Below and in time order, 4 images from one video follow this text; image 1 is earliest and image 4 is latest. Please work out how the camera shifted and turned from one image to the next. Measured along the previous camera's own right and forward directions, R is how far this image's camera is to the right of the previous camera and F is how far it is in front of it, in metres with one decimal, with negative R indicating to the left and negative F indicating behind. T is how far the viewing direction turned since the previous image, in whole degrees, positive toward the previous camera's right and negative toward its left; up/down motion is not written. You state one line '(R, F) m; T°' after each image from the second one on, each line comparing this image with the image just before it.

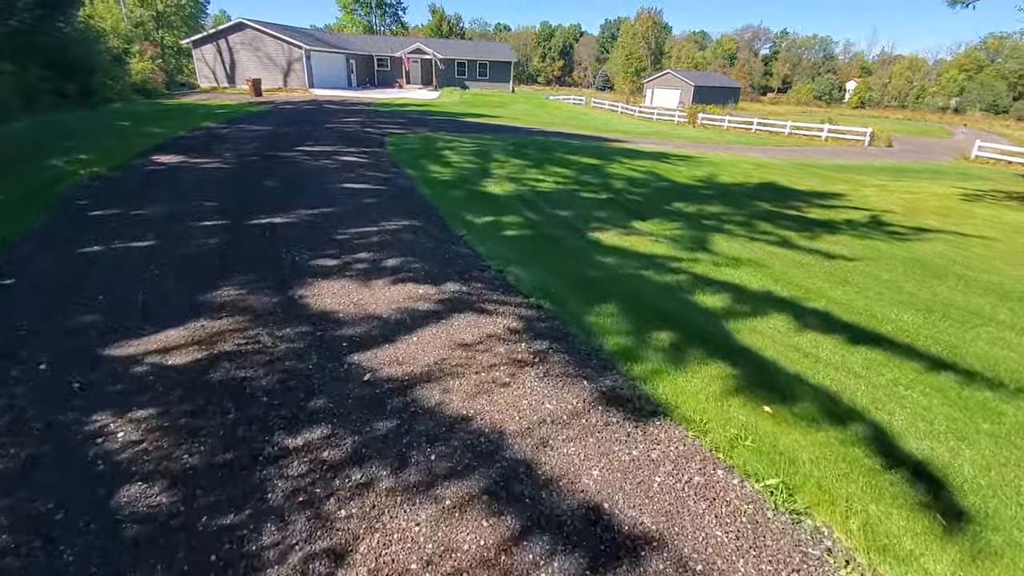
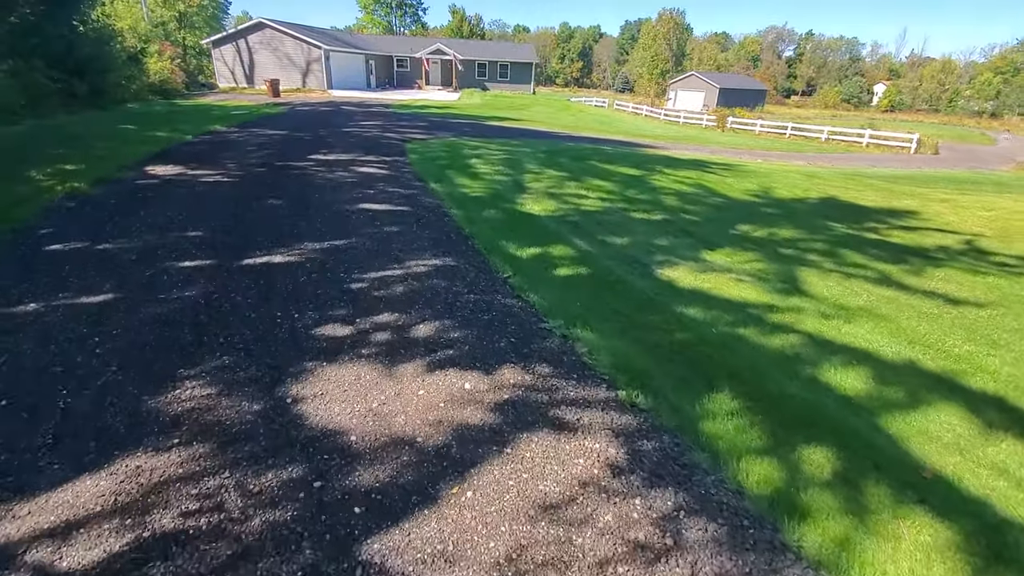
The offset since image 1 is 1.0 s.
(-0.4, +1.3) m; -2°
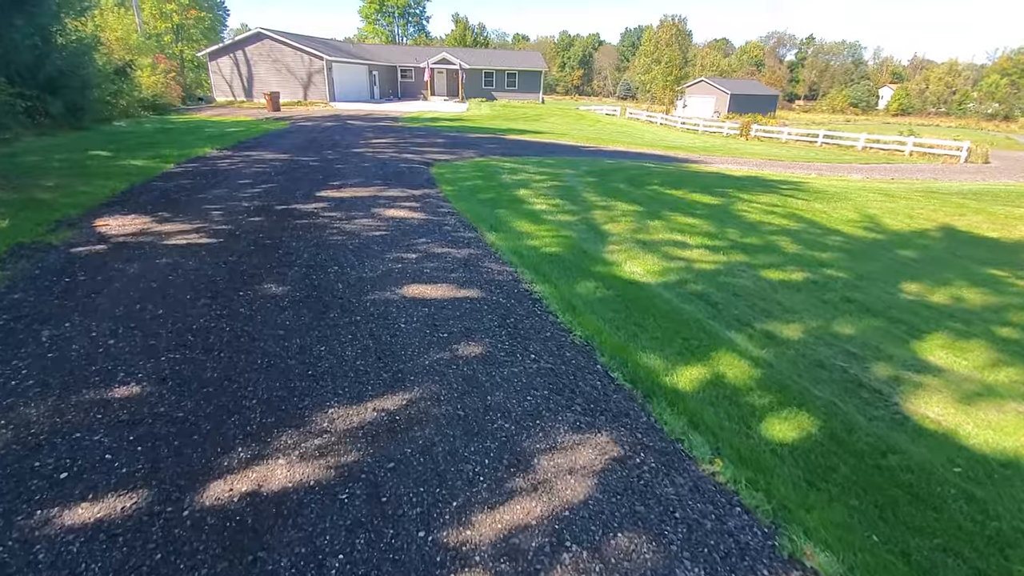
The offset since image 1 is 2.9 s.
(-1.1, +2.4) m; 0°
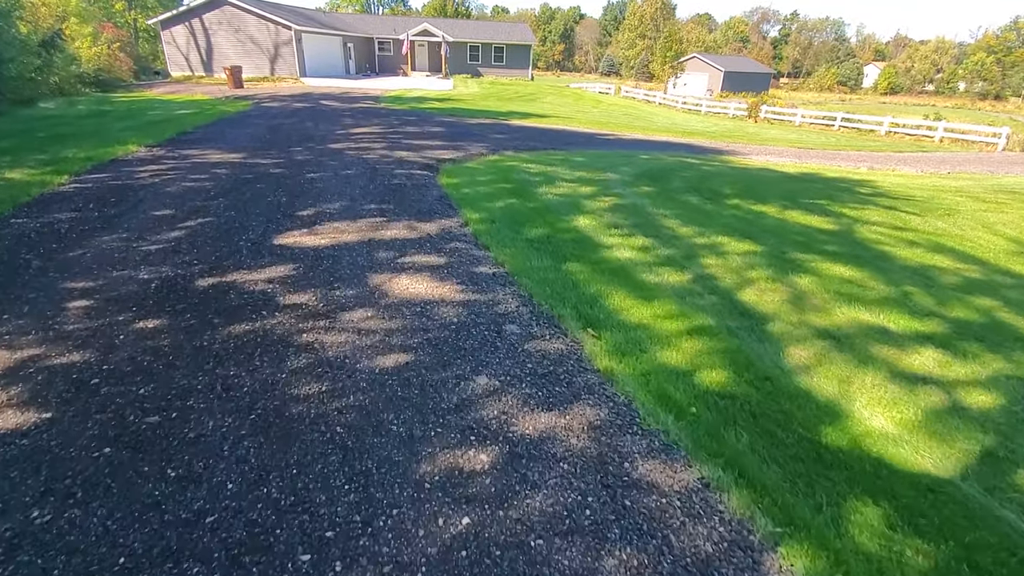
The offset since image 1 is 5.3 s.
(-1.0, +3.0) m; +2°
